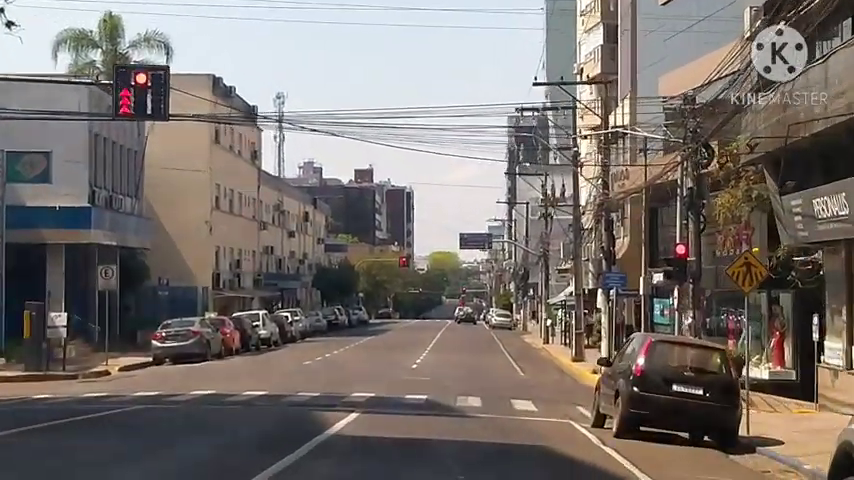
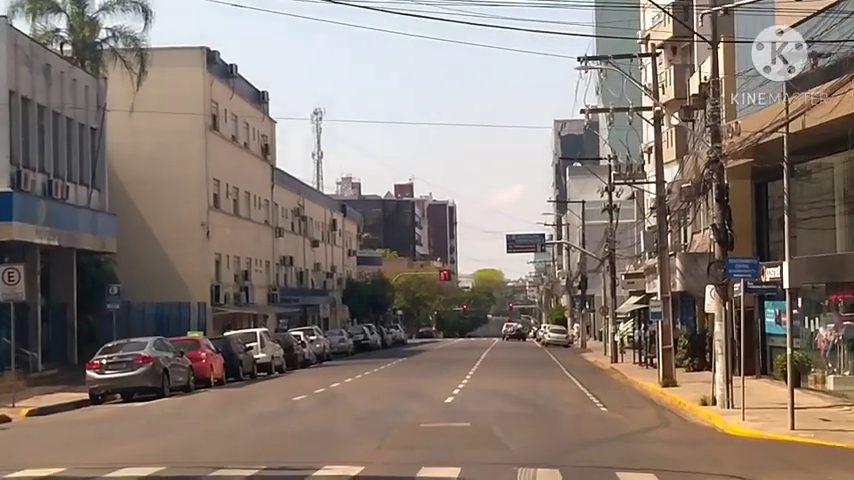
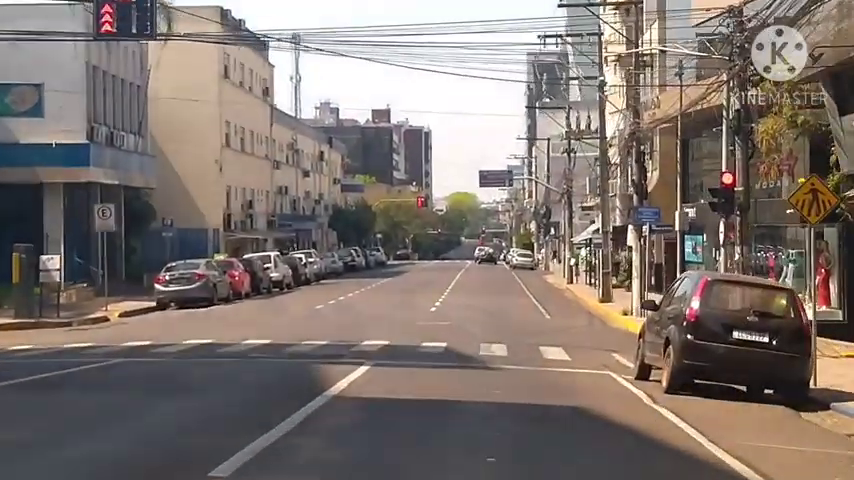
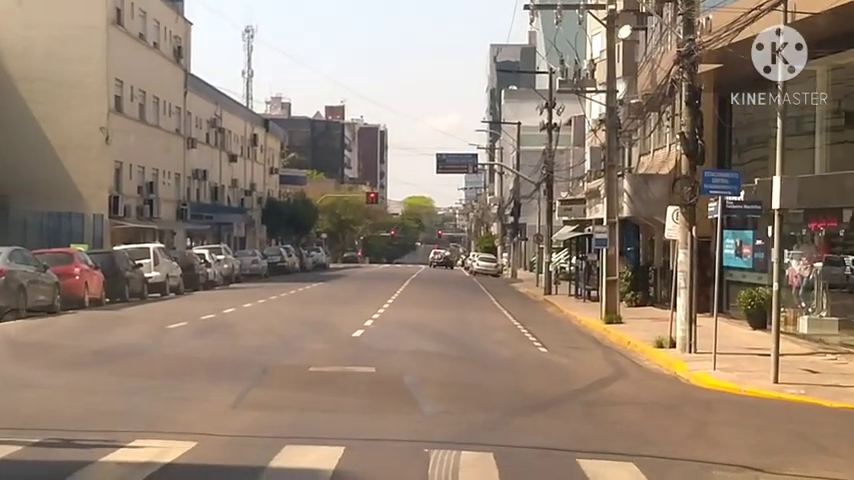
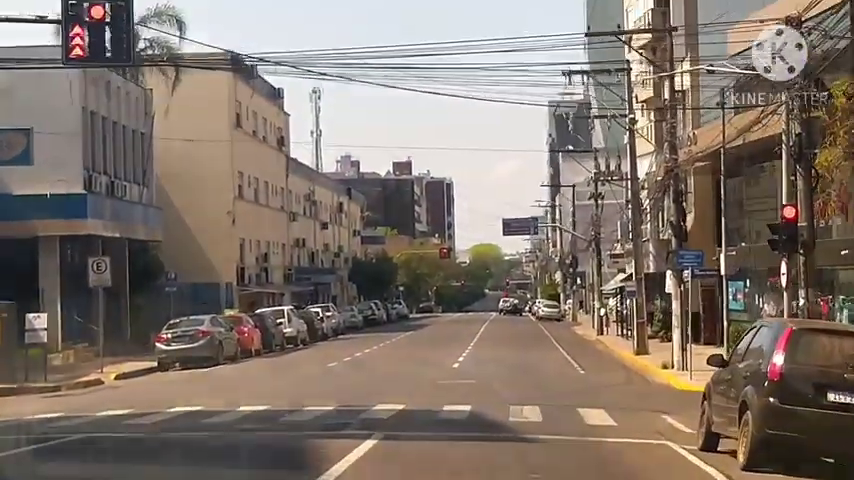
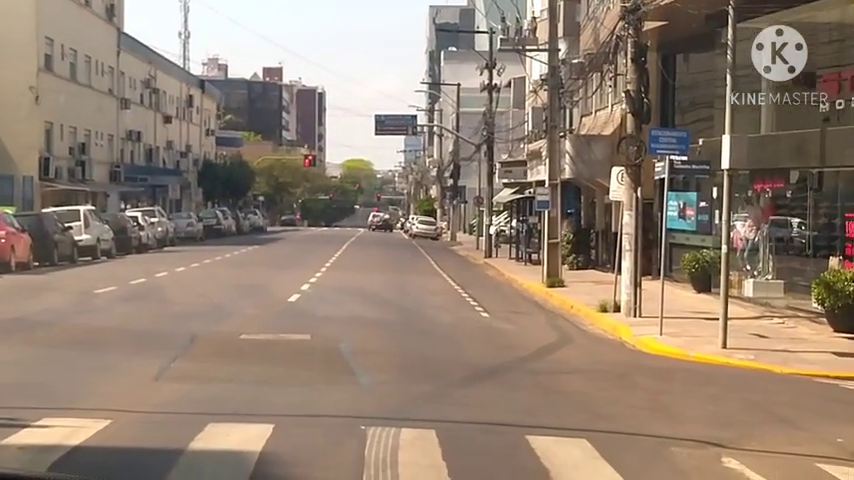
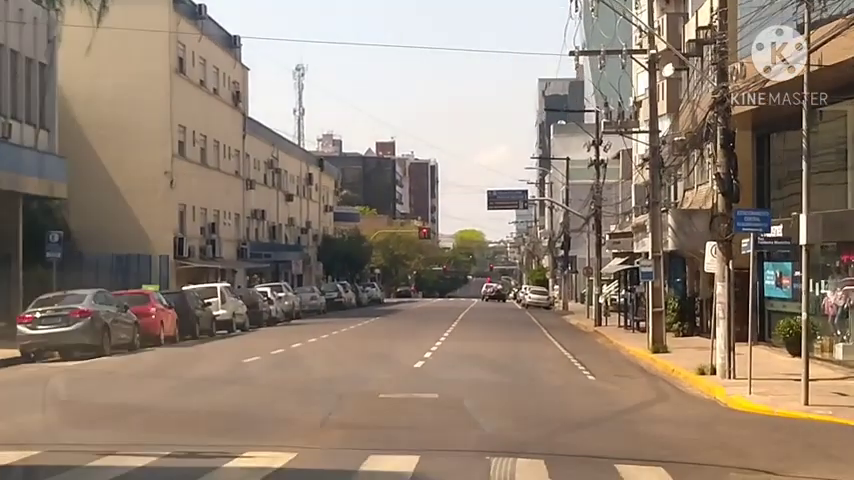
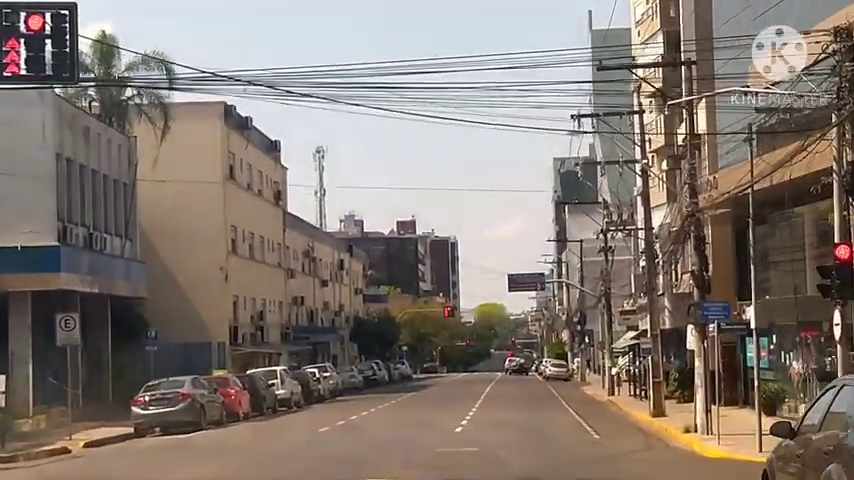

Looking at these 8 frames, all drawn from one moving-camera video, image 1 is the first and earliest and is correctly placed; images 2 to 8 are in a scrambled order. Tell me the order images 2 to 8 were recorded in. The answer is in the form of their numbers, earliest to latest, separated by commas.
3, 5, 8, 2, 7, 4, 6
